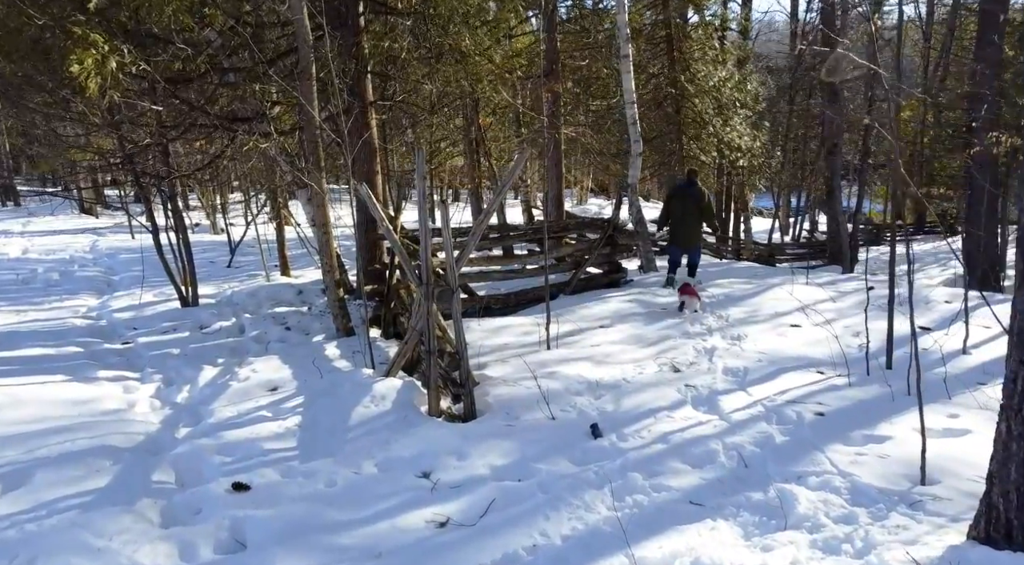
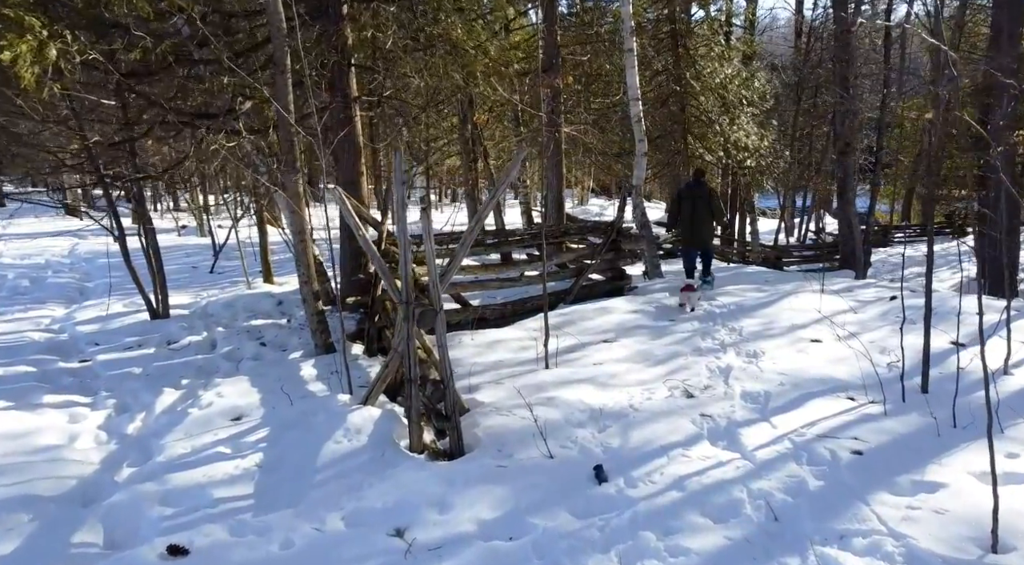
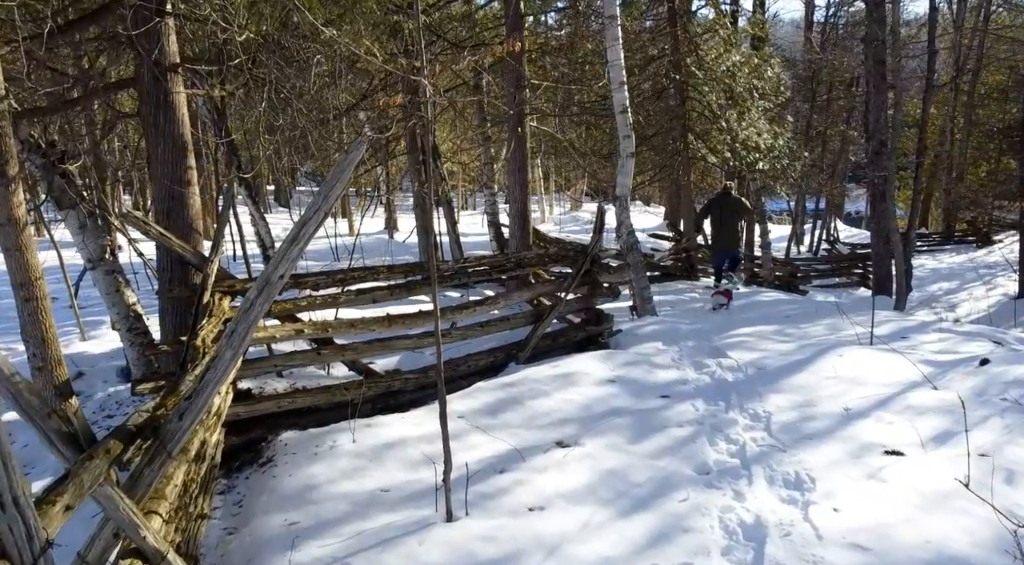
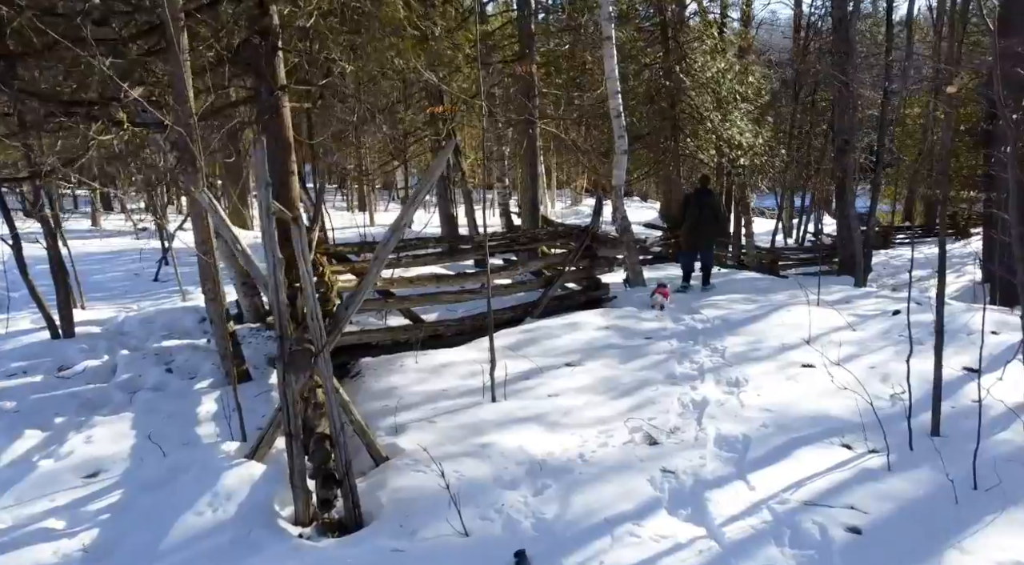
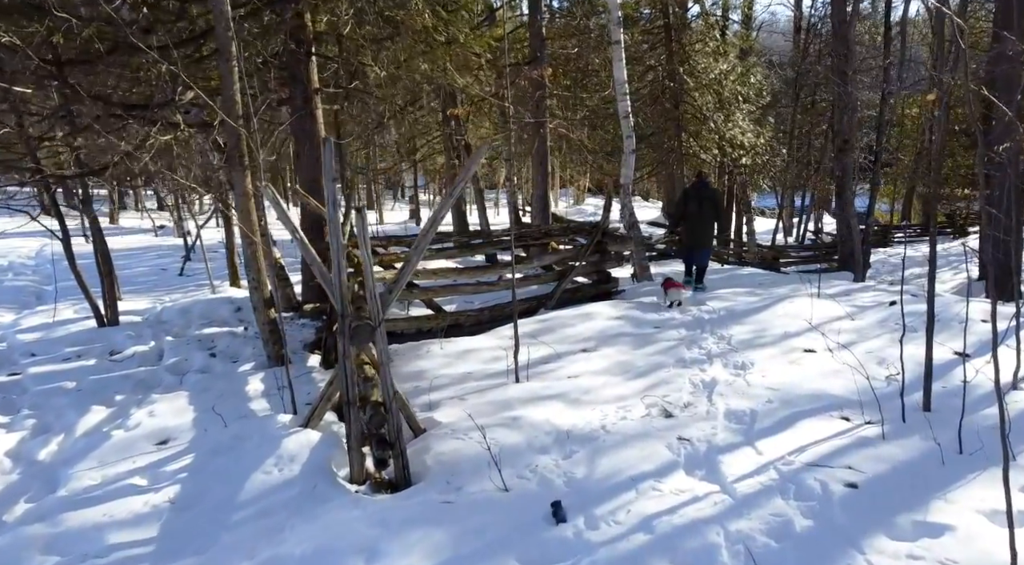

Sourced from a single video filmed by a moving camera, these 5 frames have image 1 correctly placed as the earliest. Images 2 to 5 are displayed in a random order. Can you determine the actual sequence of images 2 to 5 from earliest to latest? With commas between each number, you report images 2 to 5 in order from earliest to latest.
2, 5, 4, 3
